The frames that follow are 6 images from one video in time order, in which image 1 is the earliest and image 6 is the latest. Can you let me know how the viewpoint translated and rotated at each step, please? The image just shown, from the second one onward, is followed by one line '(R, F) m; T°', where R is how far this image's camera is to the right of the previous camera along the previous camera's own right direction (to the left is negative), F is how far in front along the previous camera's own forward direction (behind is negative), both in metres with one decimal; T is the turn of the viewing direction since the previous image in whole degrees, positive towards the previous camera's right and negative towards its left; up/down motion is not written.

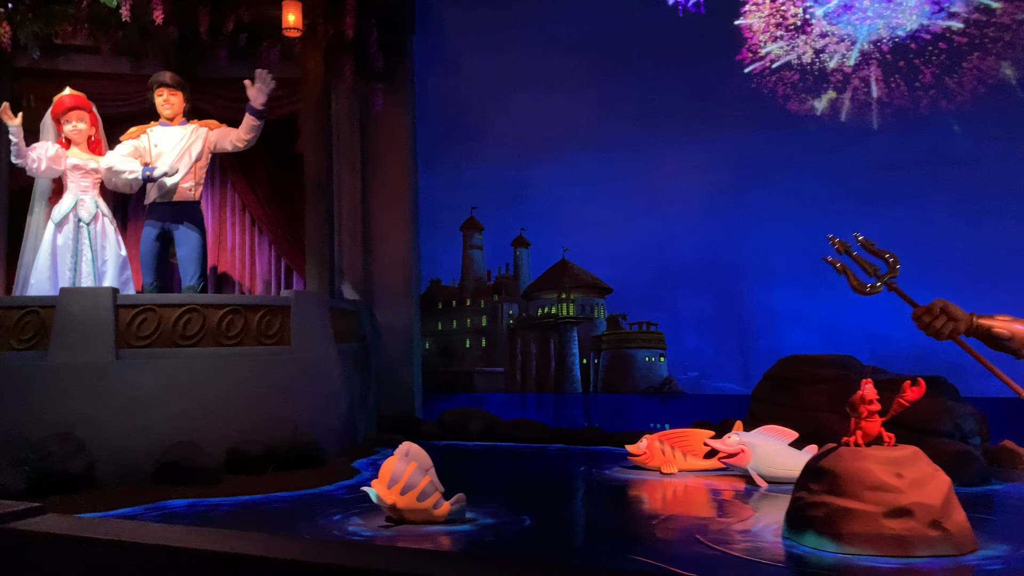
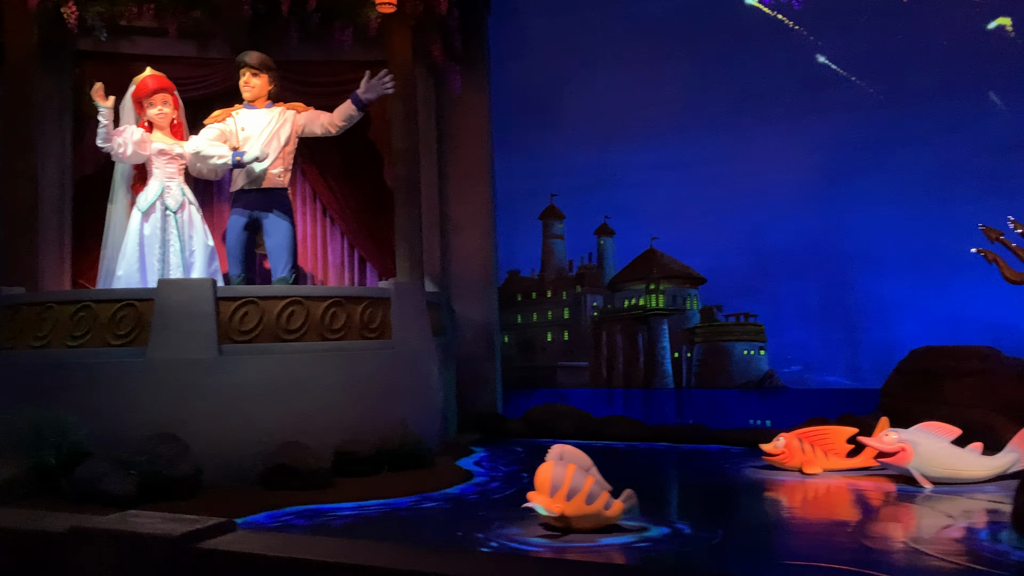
(-0.7, +0.3) m; 0°
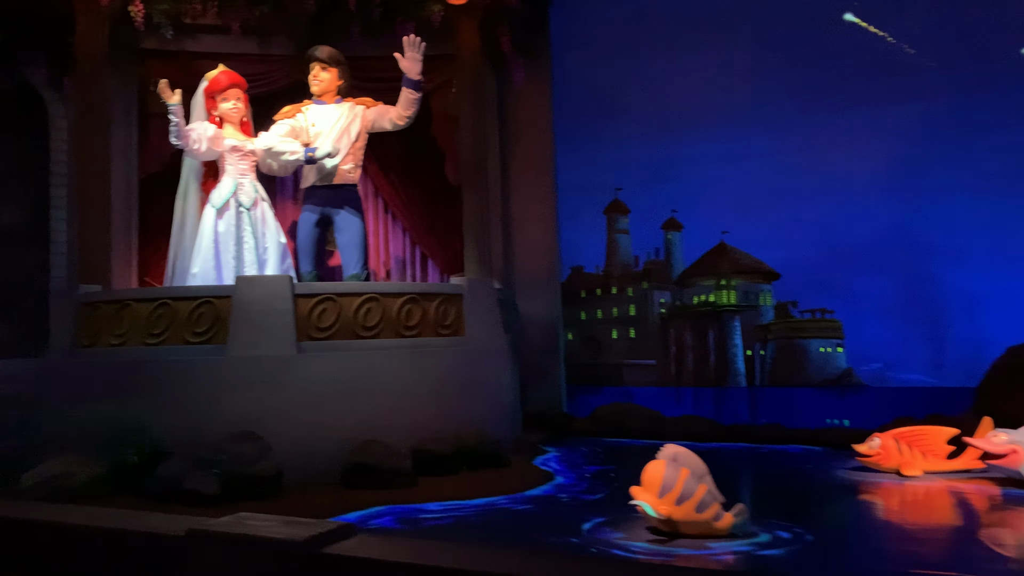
(-0.3, +0.1) m; -2°
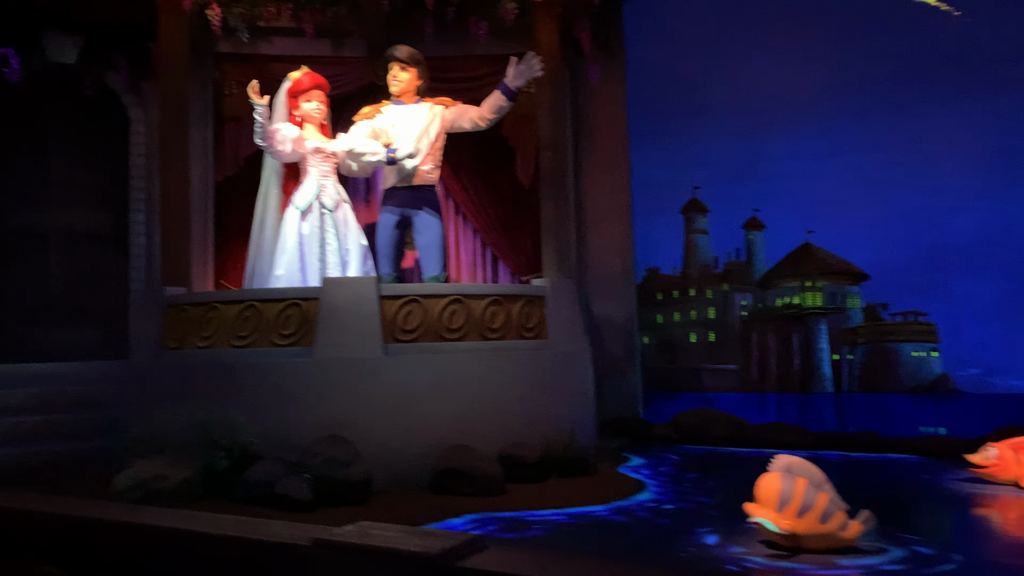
(-0.2, +0.1) m; -3°
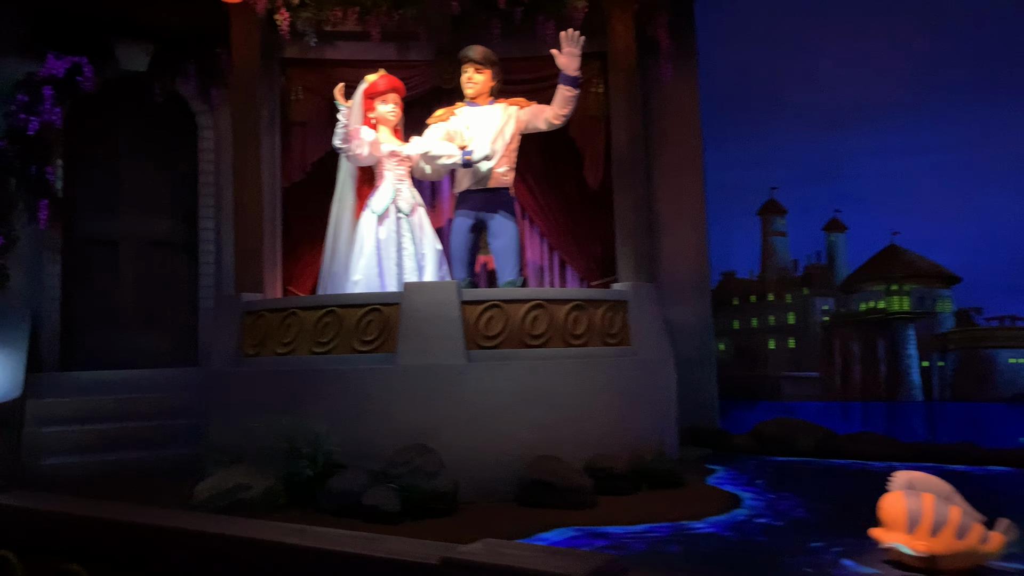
(-0.2, +0.1) m; -3°
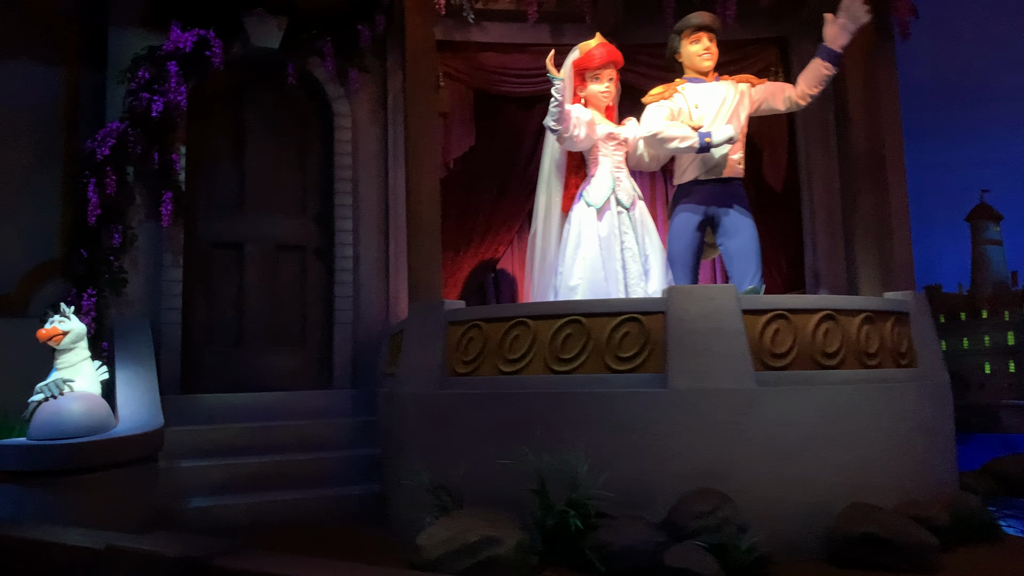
(-1.3, +0.8) m; +1°
